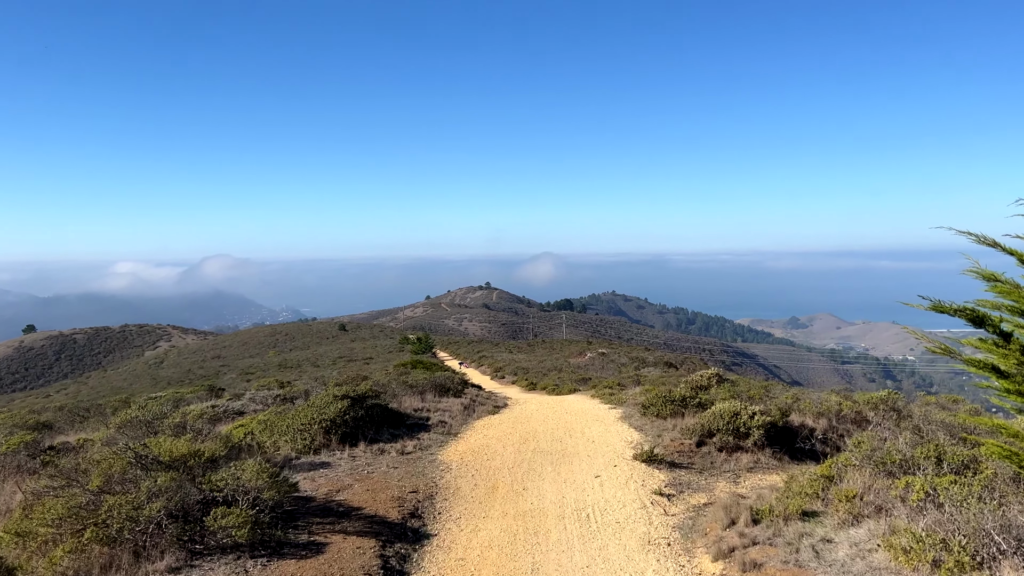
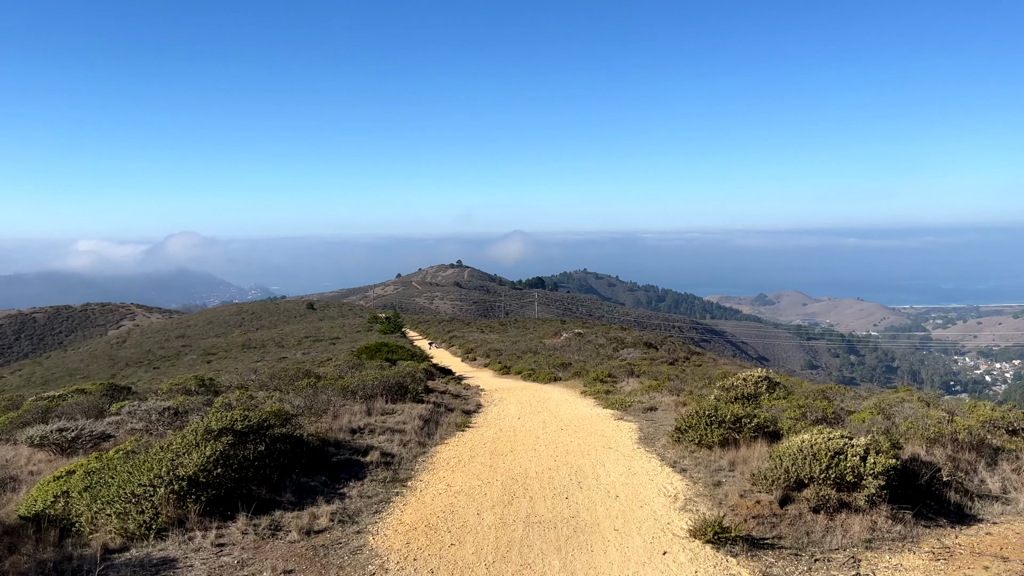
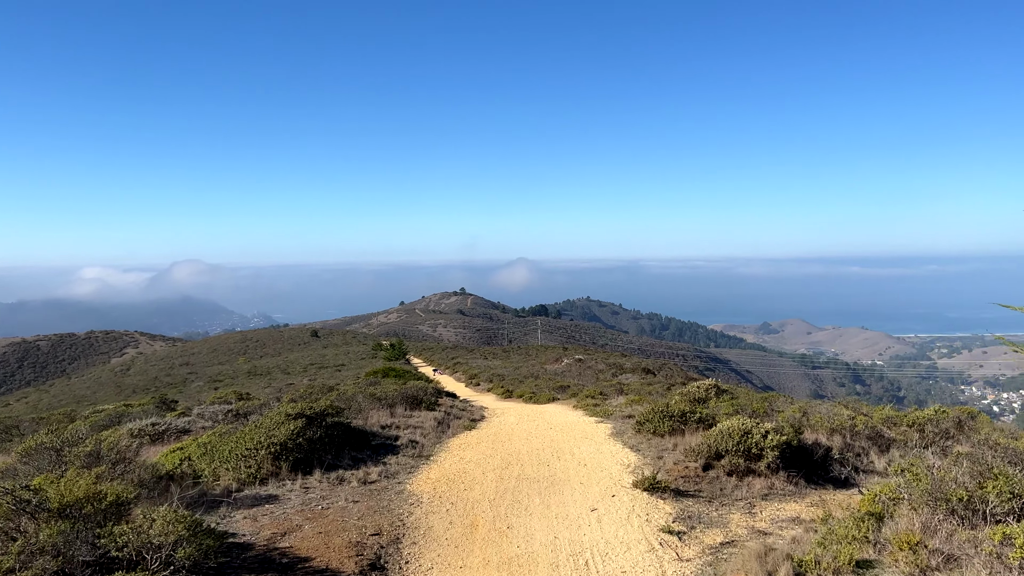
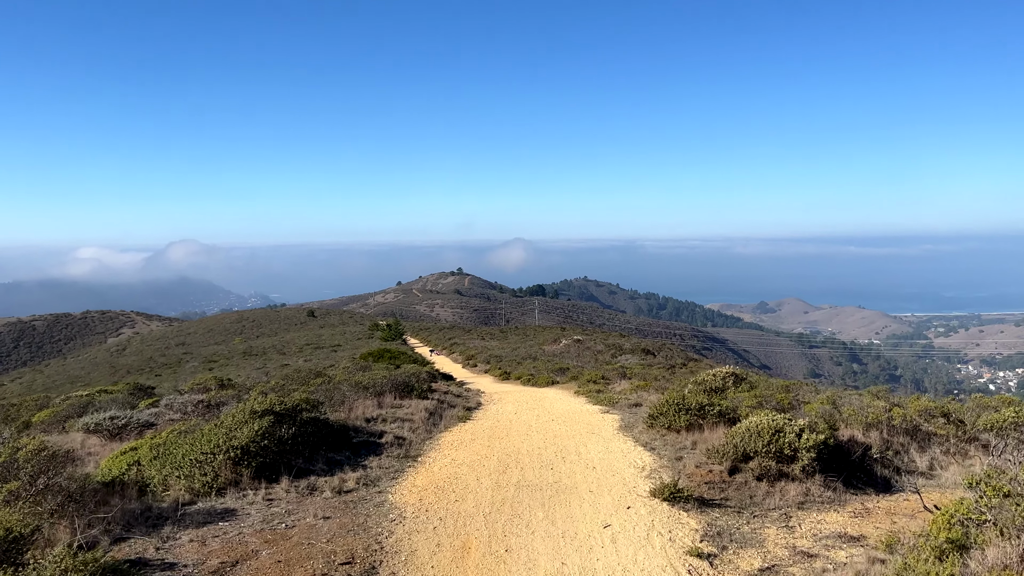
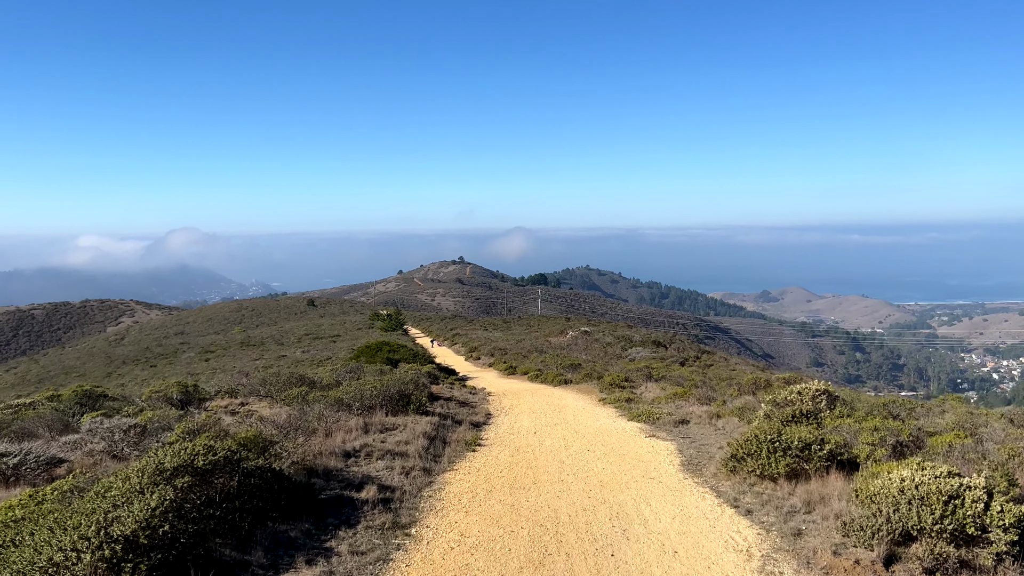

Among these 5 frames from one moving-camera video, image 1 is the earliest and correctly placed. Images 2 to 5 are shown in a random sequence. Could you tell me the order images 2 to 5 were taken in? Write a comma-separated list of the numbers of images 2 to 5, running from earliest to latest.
3, 4, 2, 5
